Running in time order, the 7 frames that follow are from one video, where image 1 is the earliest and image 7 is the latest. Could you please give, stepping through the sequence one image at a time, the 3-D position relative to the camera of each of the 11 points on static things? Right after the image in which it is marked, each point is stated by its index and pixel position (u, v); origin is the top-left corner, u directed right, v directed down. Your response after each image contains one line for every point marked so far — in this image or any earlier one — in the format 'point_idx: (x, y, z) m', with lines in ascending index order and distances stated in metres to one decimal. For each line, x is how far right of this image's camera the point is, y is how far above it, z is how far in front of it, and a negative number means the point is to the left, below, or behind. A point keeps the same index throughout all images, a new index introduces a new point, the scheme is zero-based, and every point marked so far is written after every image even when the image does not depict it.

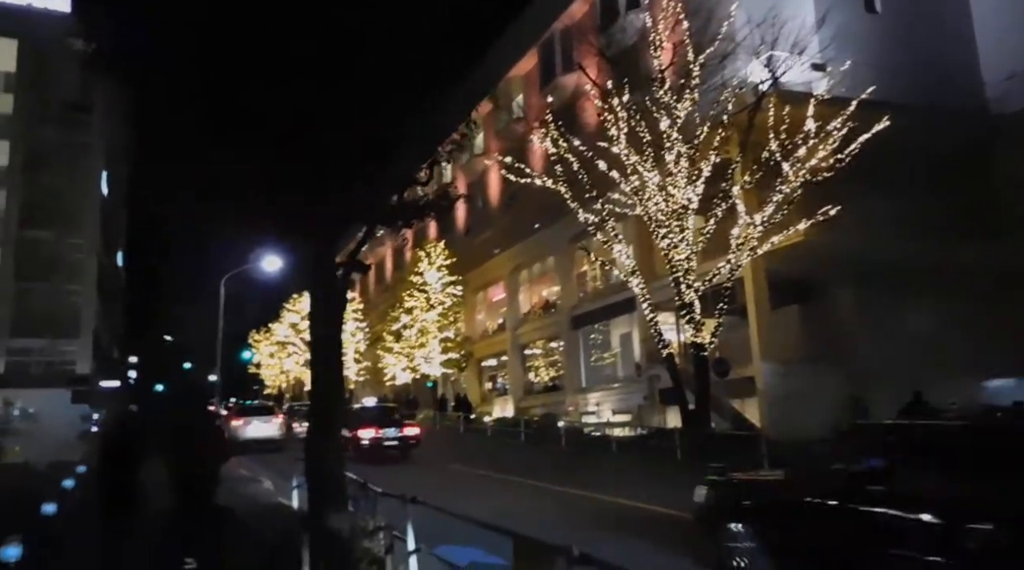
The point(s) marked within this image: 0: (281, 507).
0: (-3.7, -3.6, +13.9) m
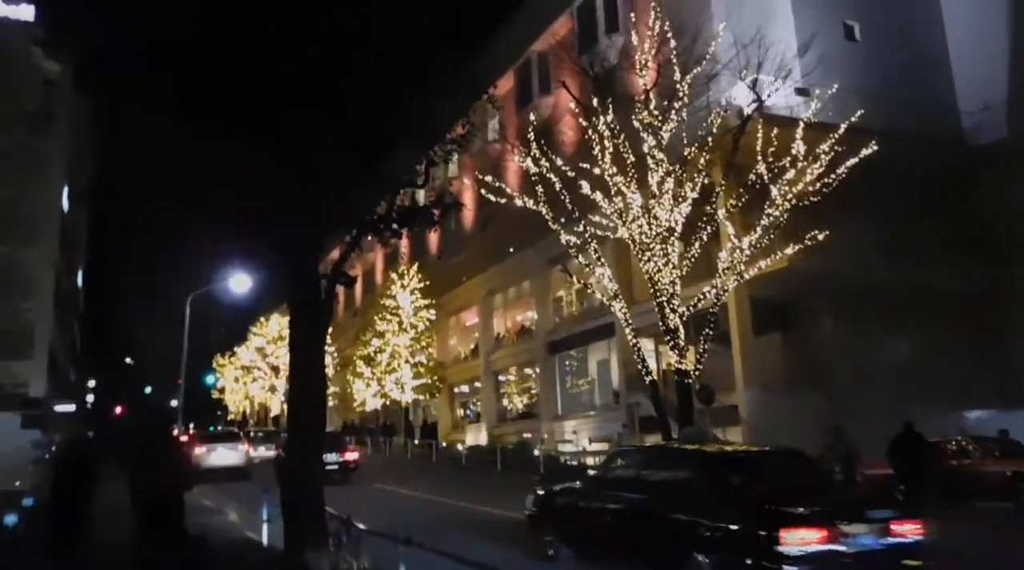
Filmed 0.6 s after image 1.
0: (-3.9, -3.9, +12.9) m
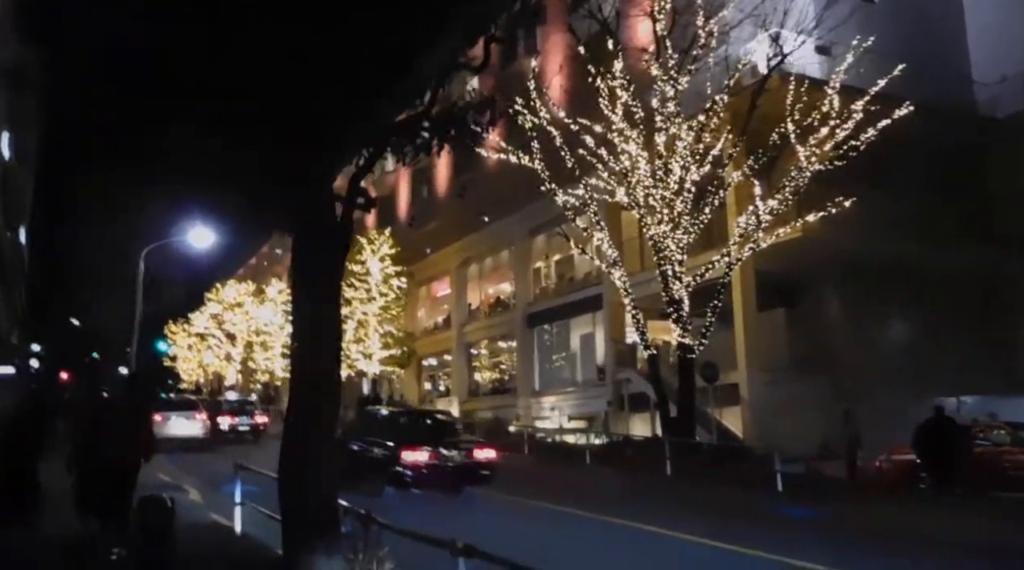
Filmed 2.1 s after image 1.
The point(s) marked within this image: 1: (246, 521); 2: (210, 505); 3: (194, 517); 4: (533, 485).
0: (-3.7, -3.1, +10.8) m
1: (-3.6, -3.2, +11.6) m
2: (-4.8, -3.5, +13.8) m
3: (-4.5, -3.3, +12.0) m
4: (+0.4, -4.6, +20.0) m
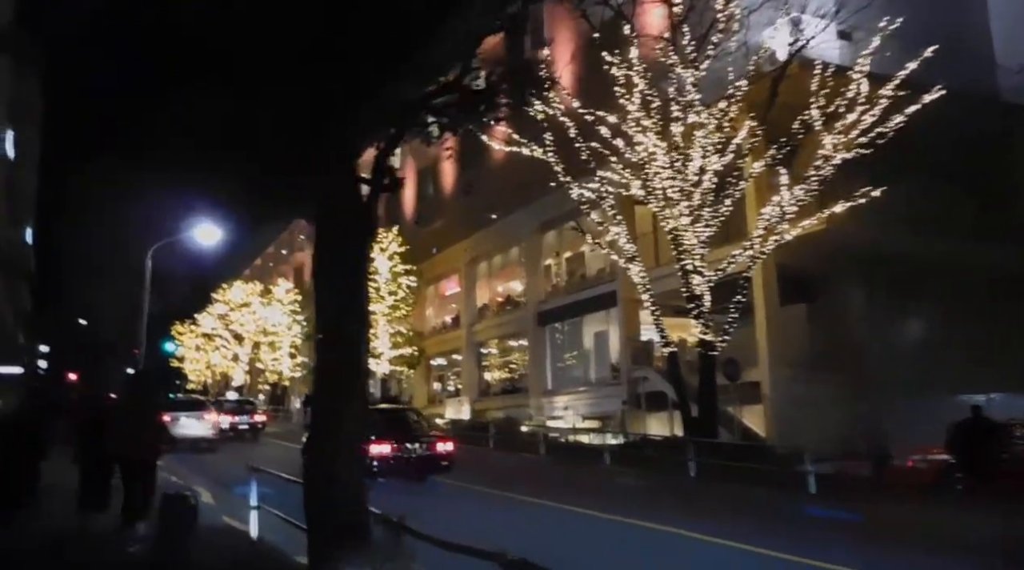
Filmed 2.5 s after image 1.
0: (-3.4, -3.0, +10.2) m
1: (-3.2, -3.1, +11.0) m
2: (-4.5, -3.5, +13.2) m
3: (-4.1, -3.2, +11.4) m
4: (+0.8, -4.5, +19.3) m
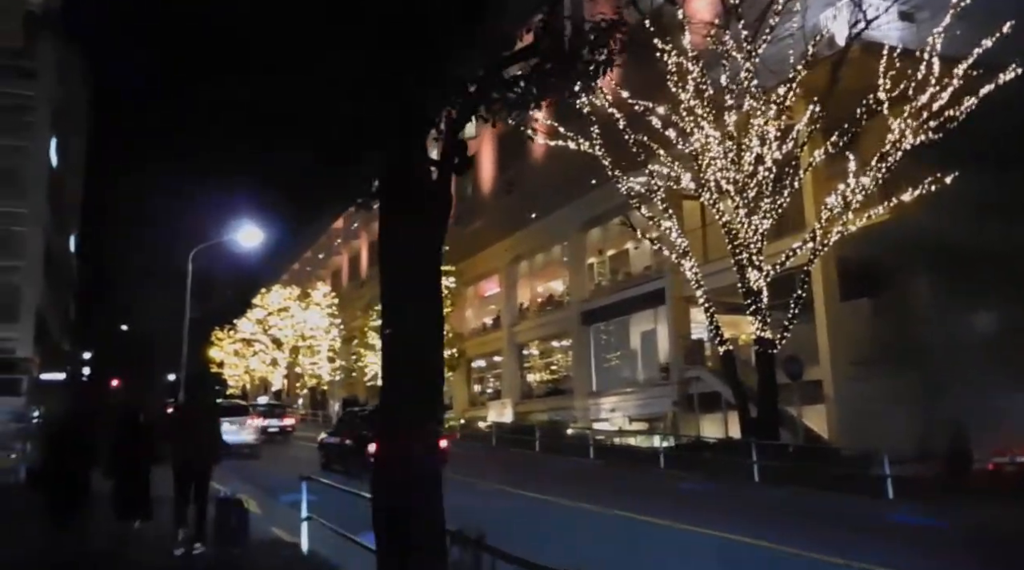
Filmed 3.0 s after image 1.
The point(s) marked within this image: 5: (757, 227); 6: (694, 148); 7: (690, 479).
0: (-2.6, -3.0, +9.6) m
1: (-2.4, -3.1, +10.3) m
2: (-3.6, -3.4, +12.5) m
3: (-3.3, -3.2, +10.8) m
4: (+2.0, -4.5, +18.5) m
5: (+5.6, +1.3, +19.6) m
6: (+4.2, +3.2, +19.9) m
7: (+4.1, -4.5, +19.7) m
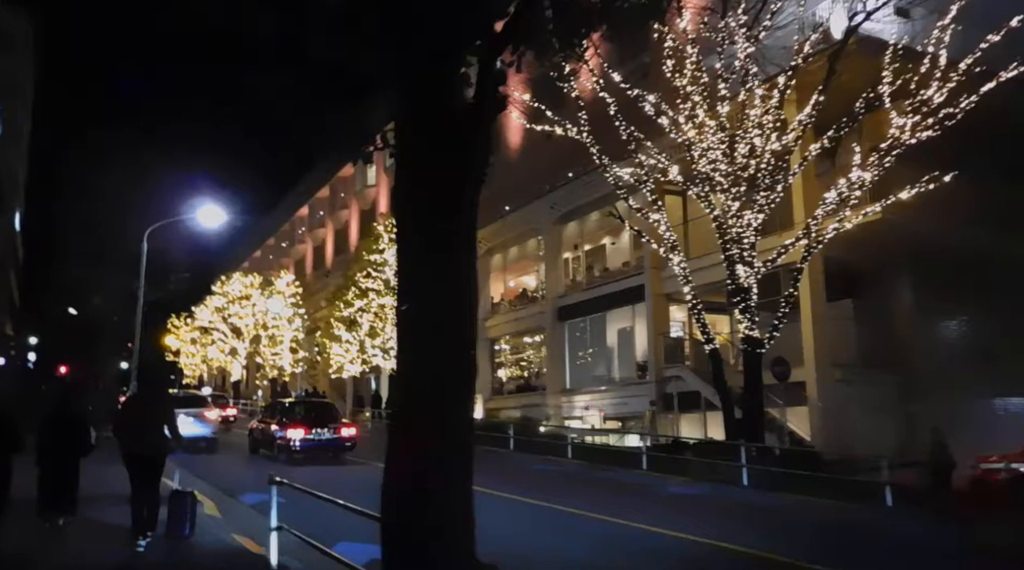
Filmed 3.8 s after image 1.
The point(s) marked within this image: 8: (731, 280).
0: (-2.6, -2.7, +8.6) m
1: (-2.5, -2.9, +9.4) m
2: (-3.8, -3.2, +11.5) m
3: (-3.4, -2.9, +9.8) m
4: (+1.5, -4.3, +17.7) m
5: (+5.2, +1.4, +19.0) m
6: (+3.9, +3.3, +19.2) m
7: (+3.6, -4.4, +19.0) m
8: (+5.0, +0.1, +19.4) m
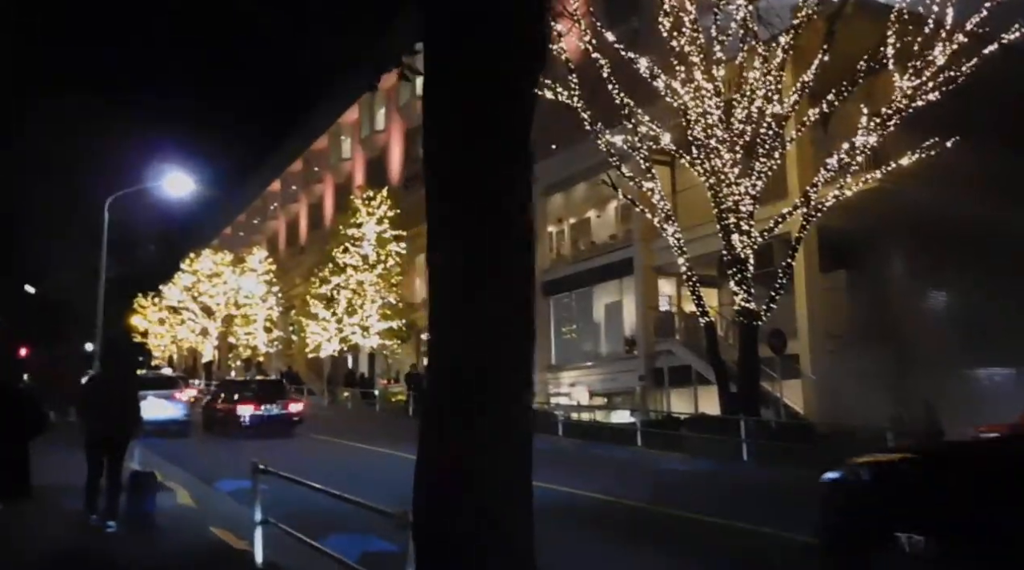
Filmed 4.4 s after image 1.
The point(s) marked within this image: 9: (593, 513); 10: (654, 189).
0: (-2.5, -2.5, +7.8) m
1: (-2.5, -2.6, +8.6) m
2: (-3.8, -2.8, +10.7) m
3: (-3.4, -2.6, +9.0) m
4: (+1.3, -3.7, +17.1) m
5: (+5.0, +2.0, +18.3) m
6: (+3.6, +4.0, +18.5) m
7: (+3.4, -3.7, +18.4) m
8: (+4.7, +0.8, +18.8) m
9: (+1.3, -3.4, +12.7) m
10: (+3.2, +2.2, +19.3) m
